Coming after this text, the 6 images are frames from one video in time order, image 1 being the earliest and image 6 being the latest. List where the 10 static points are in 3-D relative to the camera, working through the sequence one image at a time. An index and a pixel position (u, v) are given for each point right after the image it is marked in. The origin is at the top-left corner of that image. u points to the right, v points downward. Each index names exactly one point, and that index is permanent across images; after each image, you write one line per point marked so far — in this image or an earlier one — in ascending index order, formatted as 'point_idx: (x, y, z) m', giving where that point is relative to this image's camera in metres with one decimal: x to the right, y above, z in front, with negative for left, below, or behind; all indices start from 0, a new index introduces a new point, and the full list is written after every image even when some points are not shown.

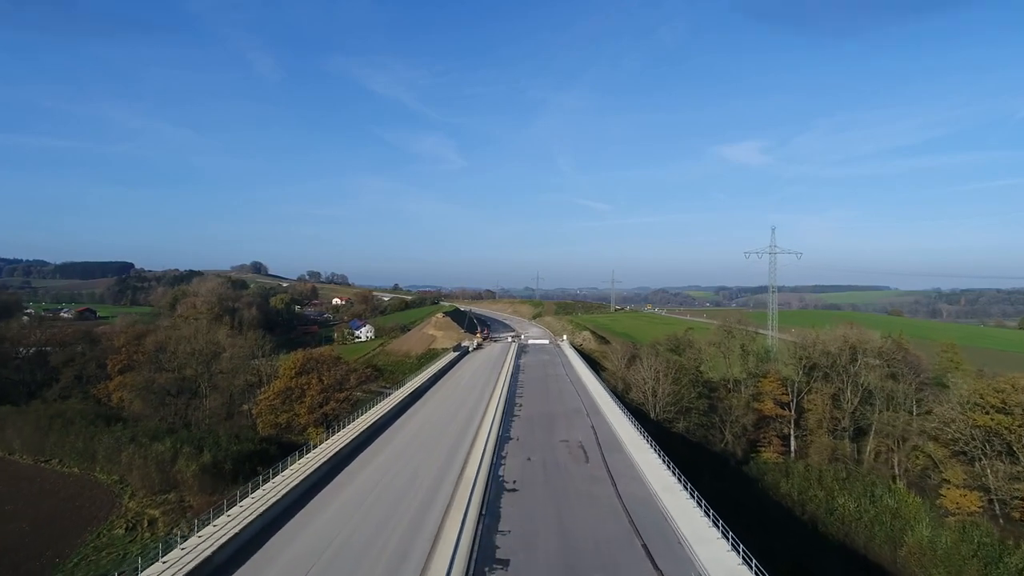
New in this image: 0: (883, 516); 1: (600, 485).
0: (+10.4, -6.3, +16.7) m
1: (+1.7, -3.8, +11.4) m
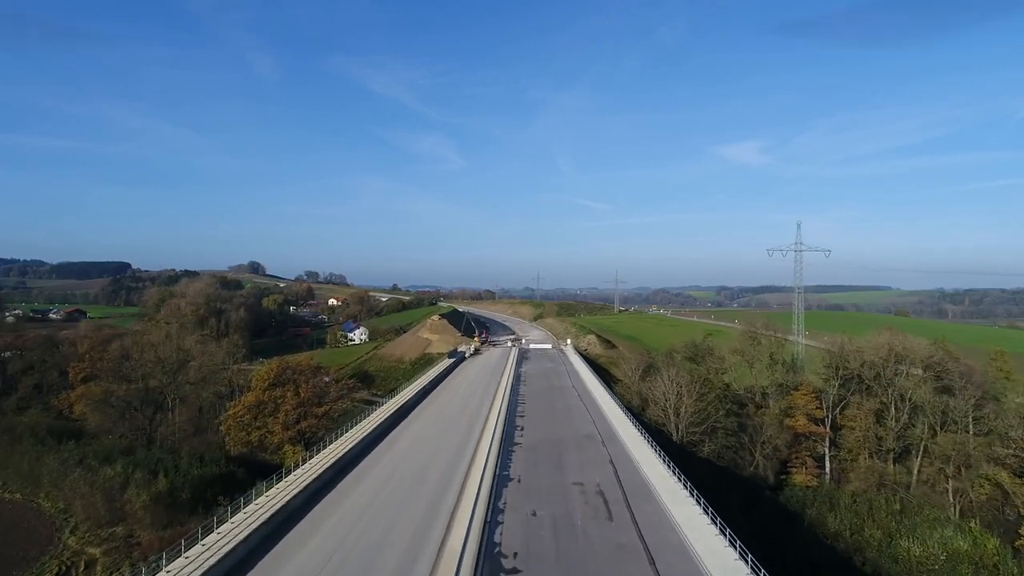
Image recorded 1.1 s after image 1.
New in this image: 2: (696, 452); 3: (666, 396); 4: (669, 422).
0: (+10.4, -6.4, +13.9) m
1: (+1.7, -3.8, +8.6) m
2: (+5.5, -4.9, +17.9) m
3: (+5.0, -3.5, +19.4) m
4: (+4.9, -4.2, +19.0) m
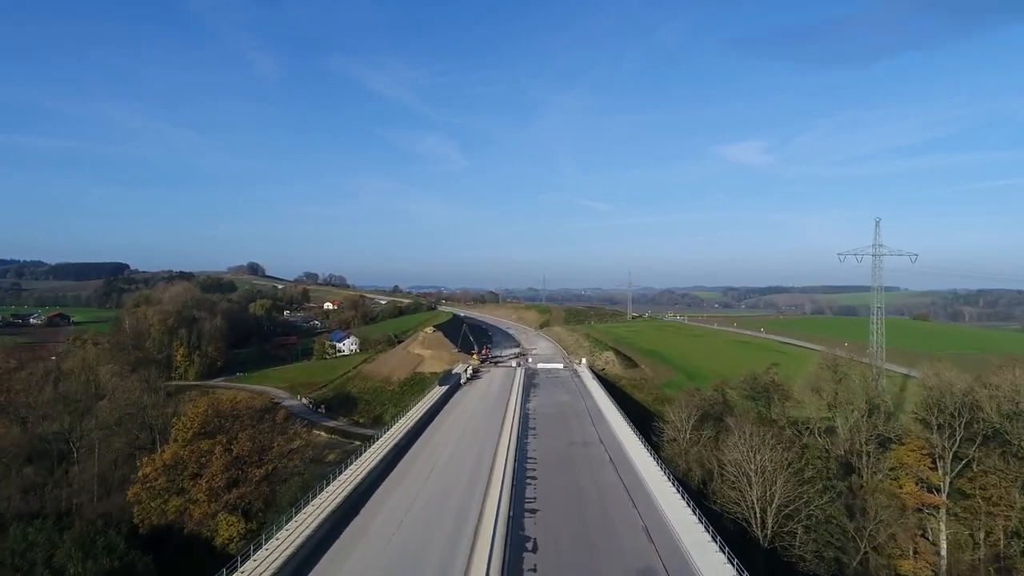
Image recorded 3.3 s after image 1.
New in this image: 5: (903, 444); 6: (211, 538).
0: (+10.5, -6.9, +8.1) m
1: (+1.7, -4.4, +2.8) m
2: (+5.6, -5.4, +12.1) m
3: (+5.1, -4.0, +13.6) m
4: (+5.1, -4.8, +13.2) m
5: (+10.9, -4.3, +16.5) m
6: (-8.1, -6.6, +15.9) m
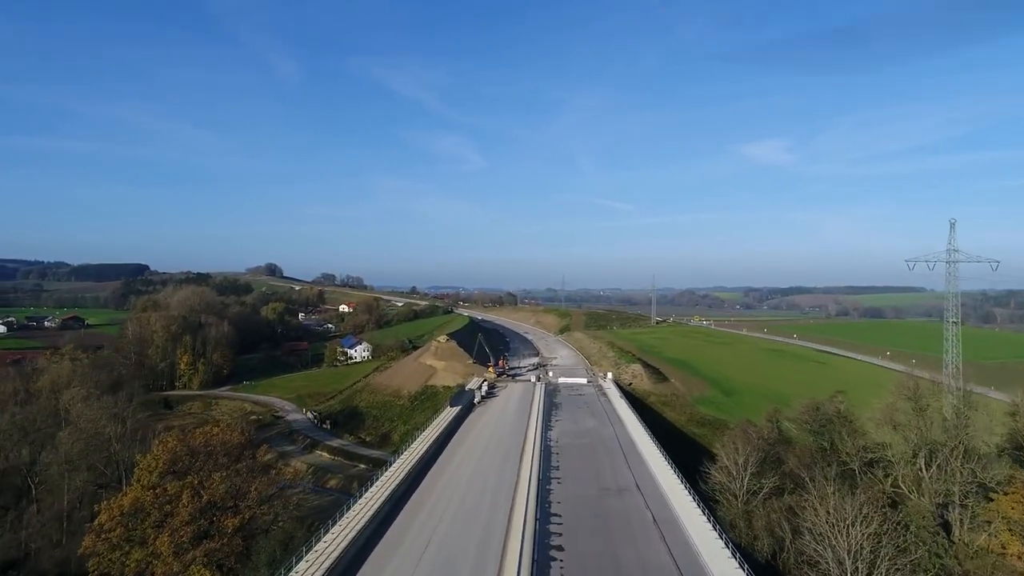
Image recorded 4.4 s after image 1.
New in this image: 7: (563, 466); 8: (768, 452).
0: (+10.7, -7.3, +5.1) m
1: (+1.8, -4.7, +0.1) m
2: (+6.0, -5.8, +9.3) m
3: (+5.5, -4.4, +10.7) m
4: (+5.4, -5.2, +10.3) m
5: (+11.4, -4.6, +13.5) m
6: (-7.7, -7.0, +13.5) m
7: (+1.2, -5.0, +16.1) m
8: (+6.3, -4.1, +14.8) m
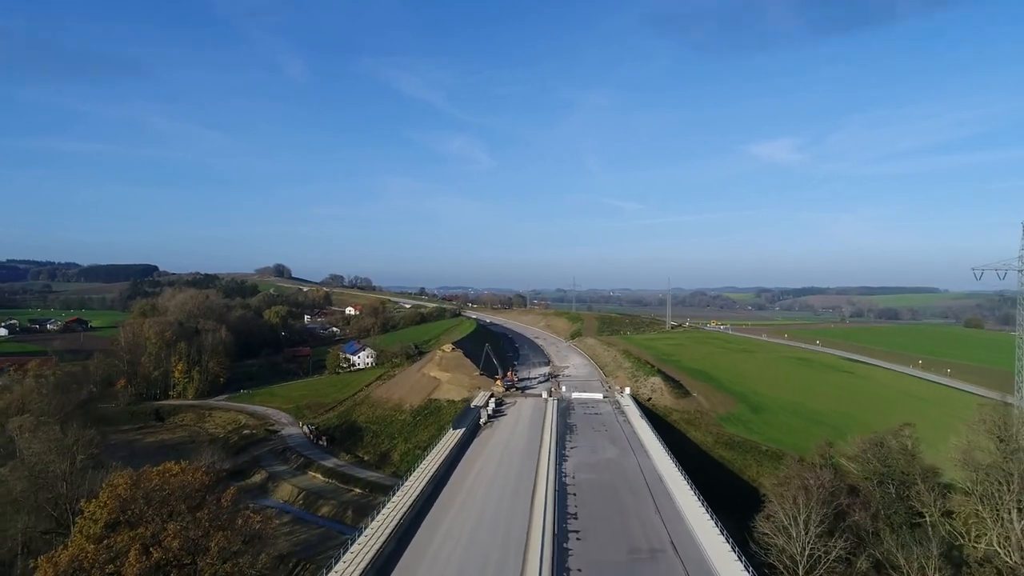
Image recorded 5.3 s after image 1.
0: (+10.7, -7.6, +2.6) m
1: (+1.8, -5.1, -2.3) m
2: (+6.1, -6.2, +6.8) m
3: (+5.6, -4.8, +8.3) m
4: (+5.6, -5.5, +7.9) m
5: (+11.6, -5.0, +10.9) m
6: (-7.5, -7.4, +11.2) m
7: (+1.5, -5.4, +13.7) m
8: (+6.5, -4.4, +12.4) m
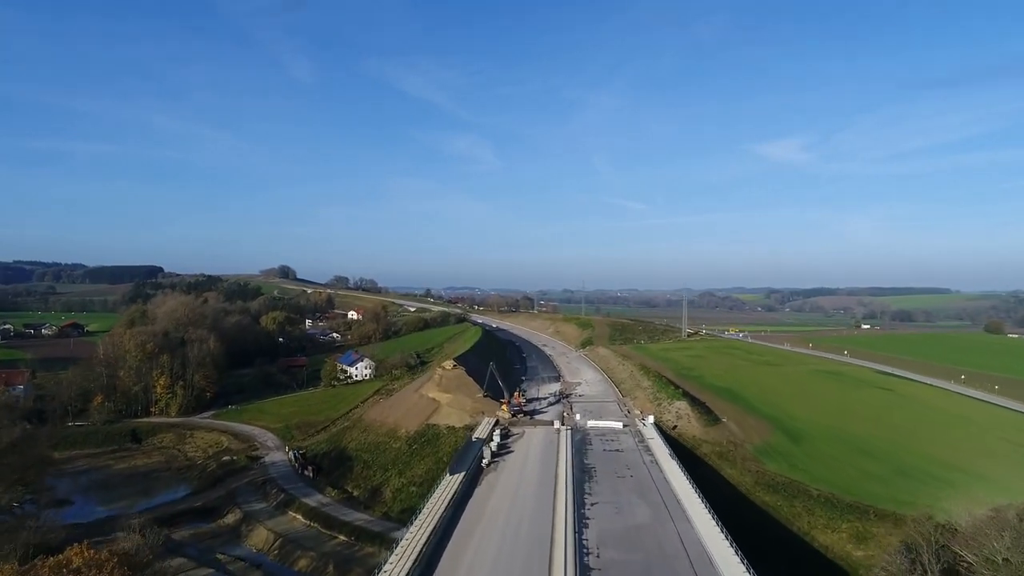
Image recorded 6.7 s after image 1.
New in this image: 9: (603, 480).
0: (+10.7, -8.2, -0.9) m
1: (+1.7, -5.7, -5.6) m
2: (+6.2, -6.8, +3.4) m
3: (+5.7, -5.3, +4.9) m
4: (+5.7, -6.1, +4.5) m
5: (+11.7, -5.6, +7.5) m
6: (-7.4, -8.0, +8.0) m
7: (+1.6, -6.0, +10.4) m
8: (+6.7, -5.0, +9.0) m
9: (+2.7, -5.8, +18.3) m
